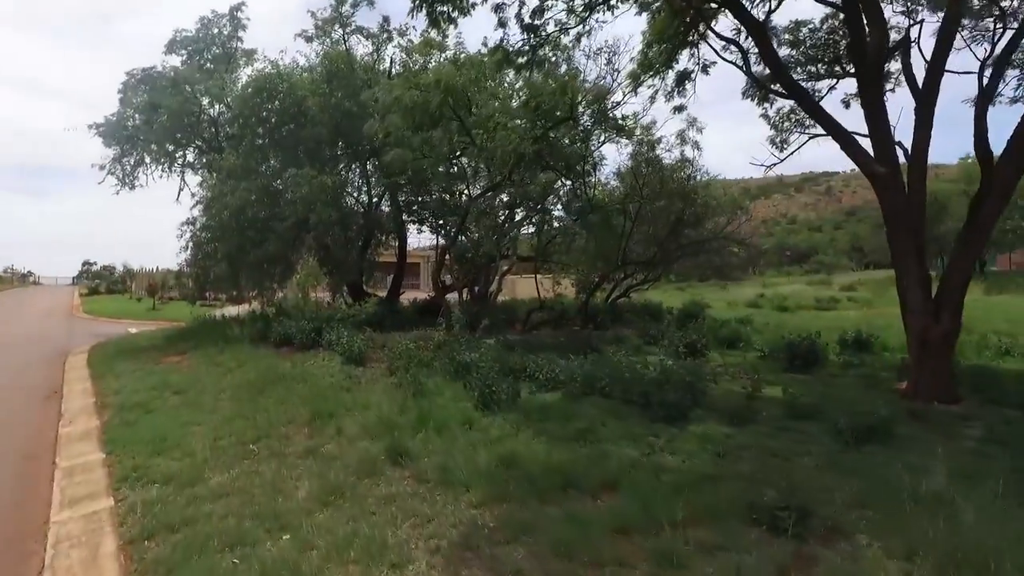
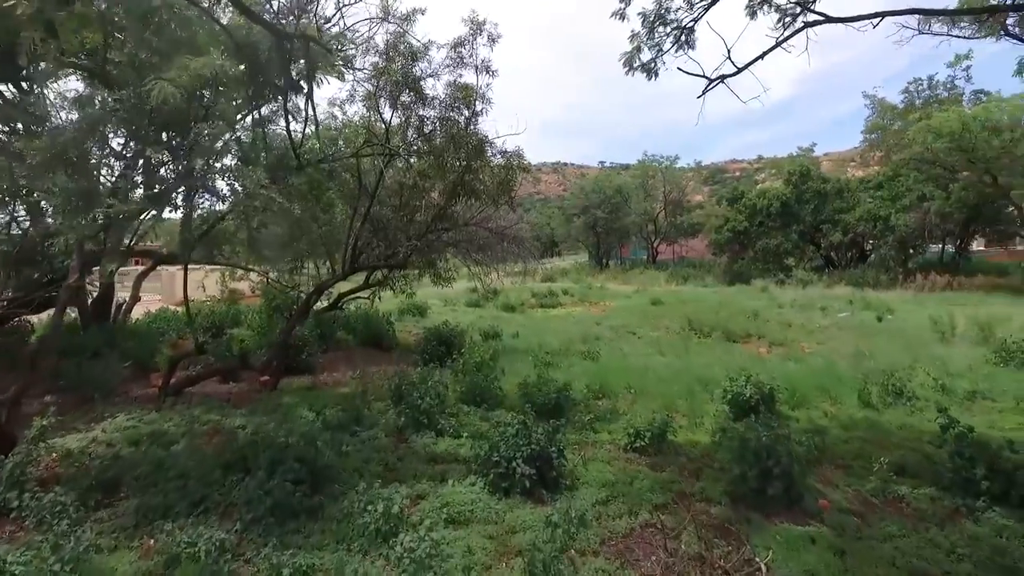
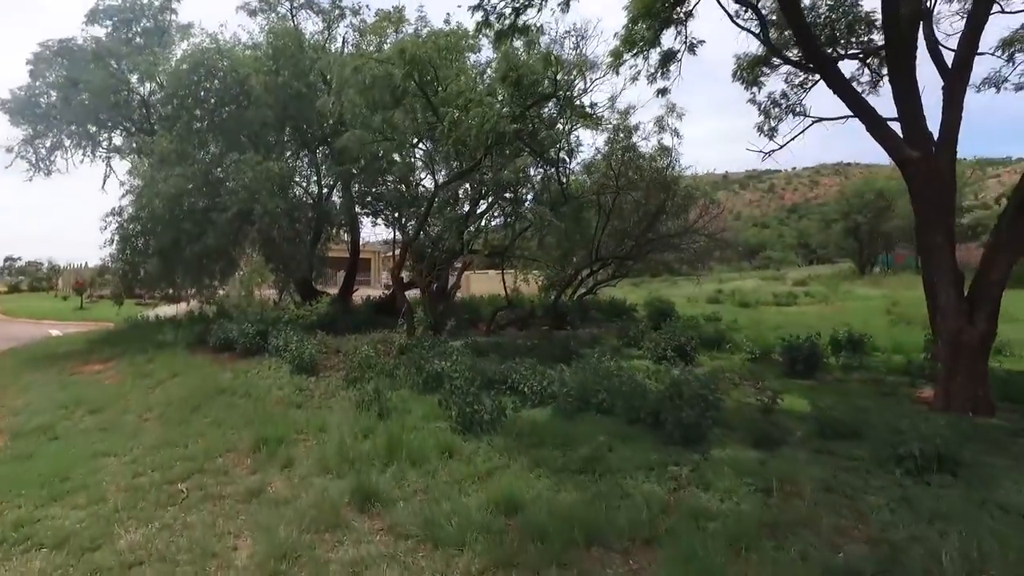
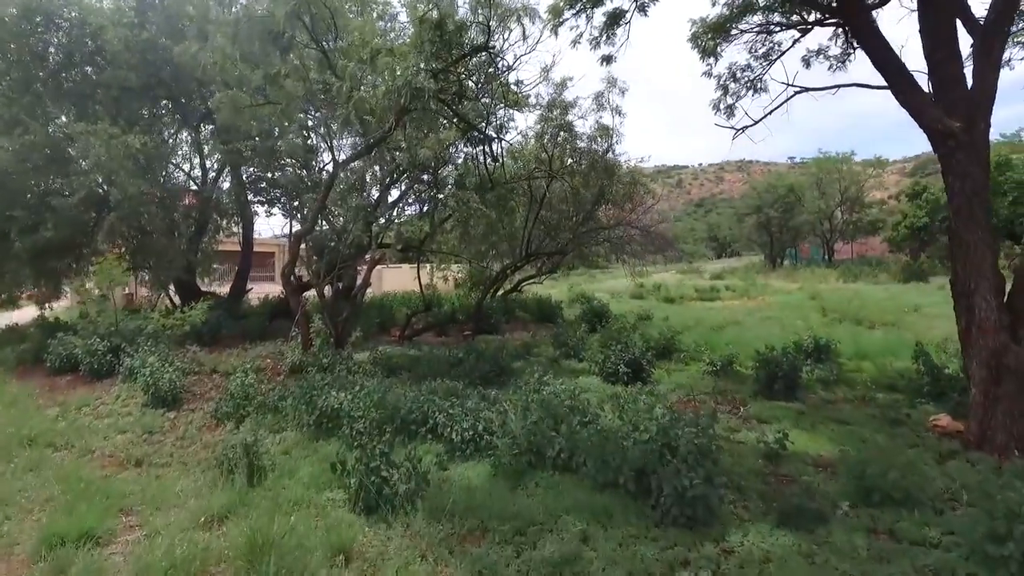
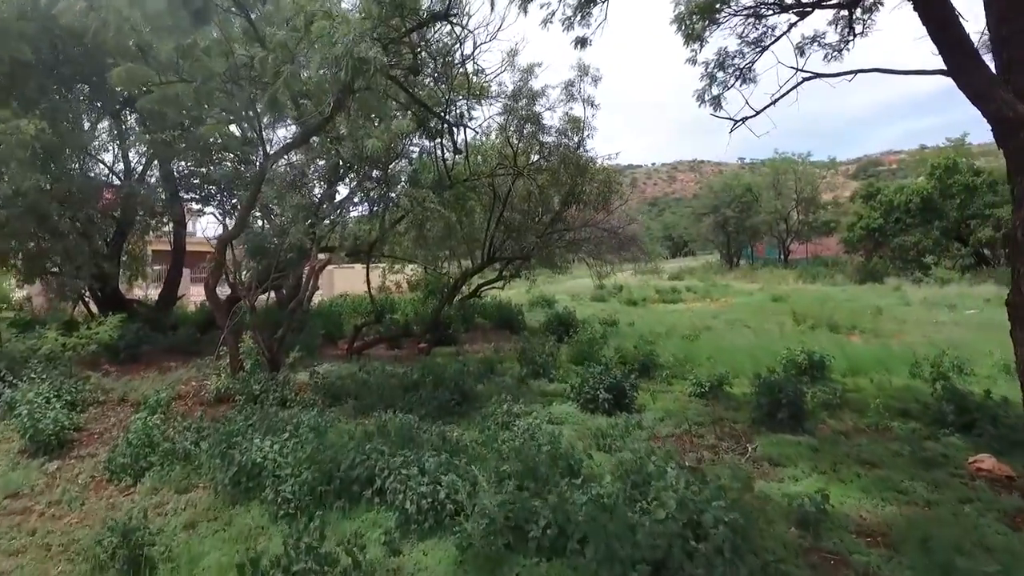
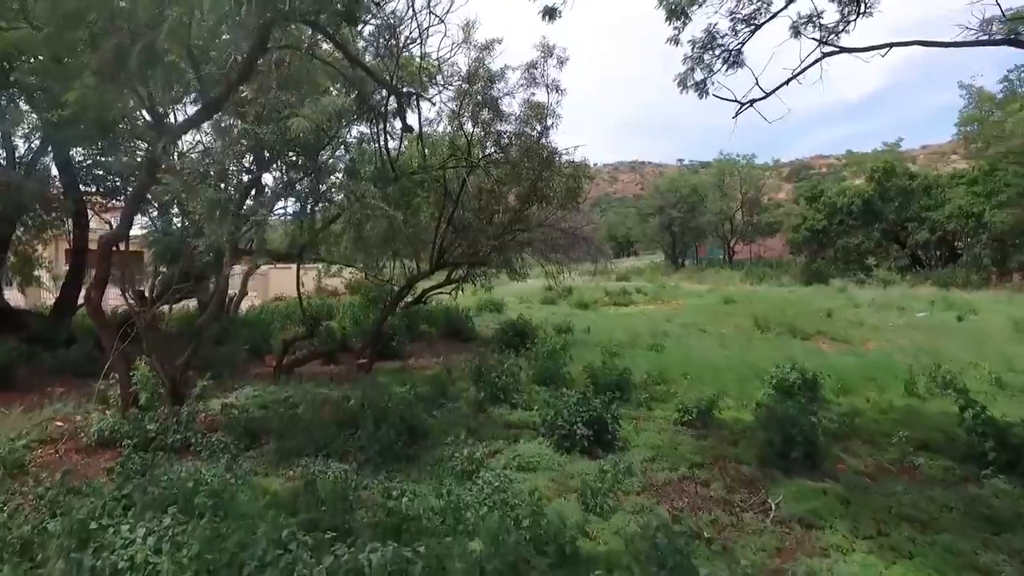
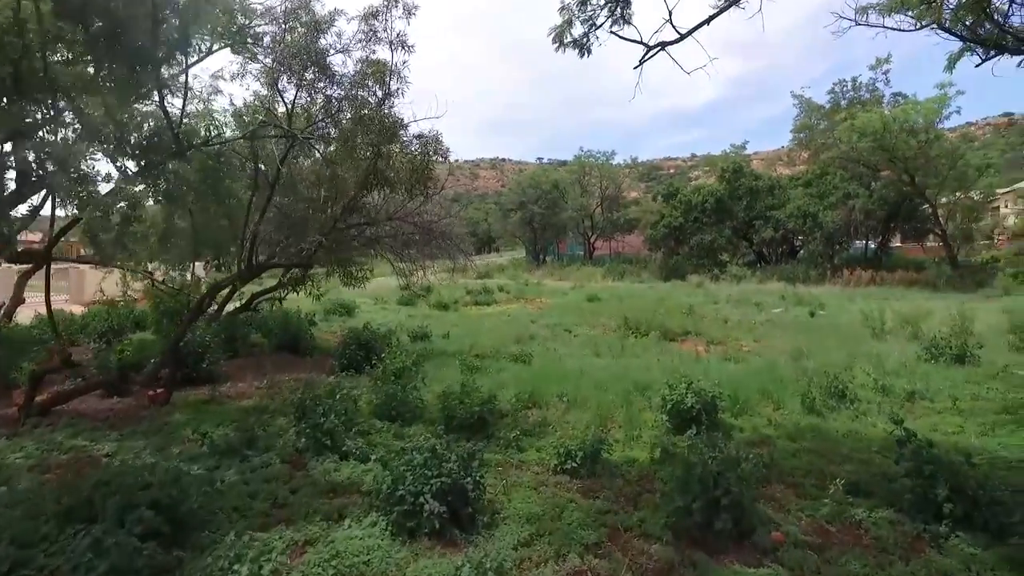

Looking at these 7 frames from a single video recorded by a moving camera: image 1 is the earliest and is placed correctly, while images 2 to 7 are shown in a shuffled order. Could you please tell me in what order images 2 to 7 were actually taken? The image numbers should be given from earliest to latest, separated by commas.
3, 4, 5, 6, 2, 7
